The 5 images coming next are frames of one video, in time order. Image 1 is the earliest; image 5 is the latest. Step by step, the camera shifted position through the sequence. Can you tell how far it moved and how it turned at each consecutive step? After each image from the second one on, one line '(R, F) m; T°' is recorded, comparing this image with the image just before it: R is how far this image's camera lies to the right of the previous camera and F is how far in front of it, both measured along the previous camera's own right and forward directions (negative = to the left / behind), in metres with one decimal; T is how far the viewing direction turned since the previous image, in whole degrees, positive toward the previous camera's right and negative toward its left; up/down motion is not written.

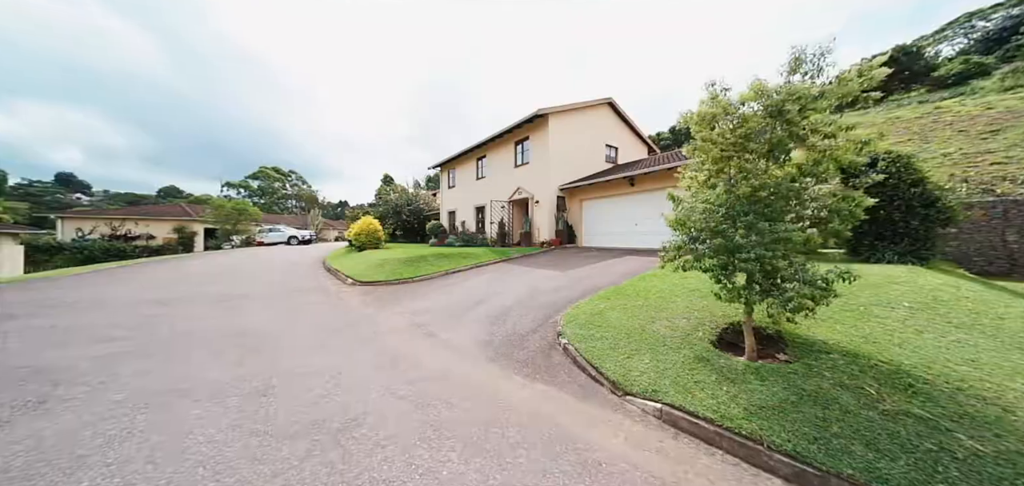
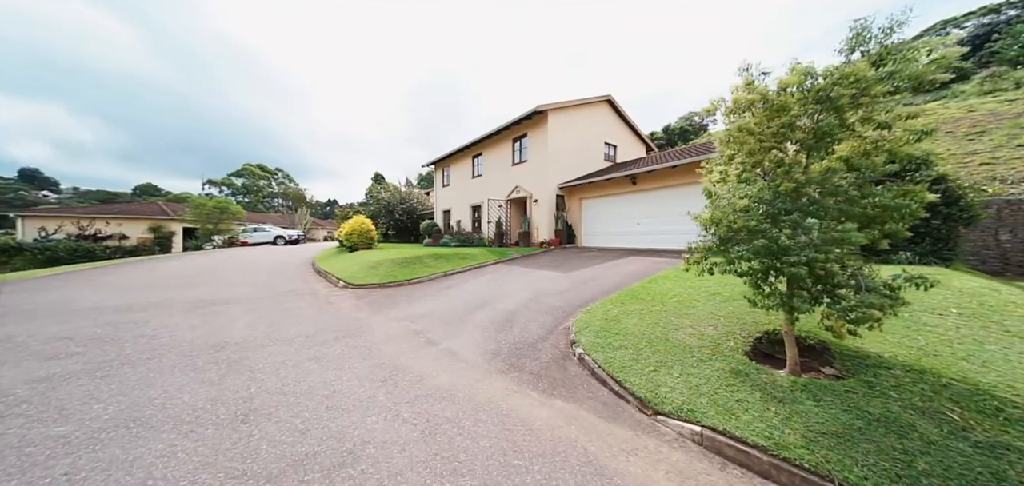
(-0.2, +0.3) m; +1°
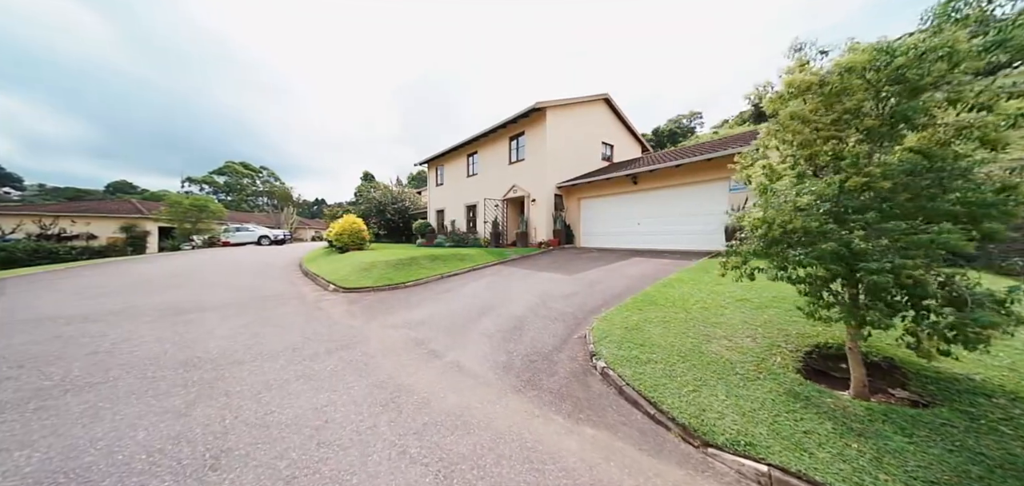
(-0.3, +0.4) m; +2°
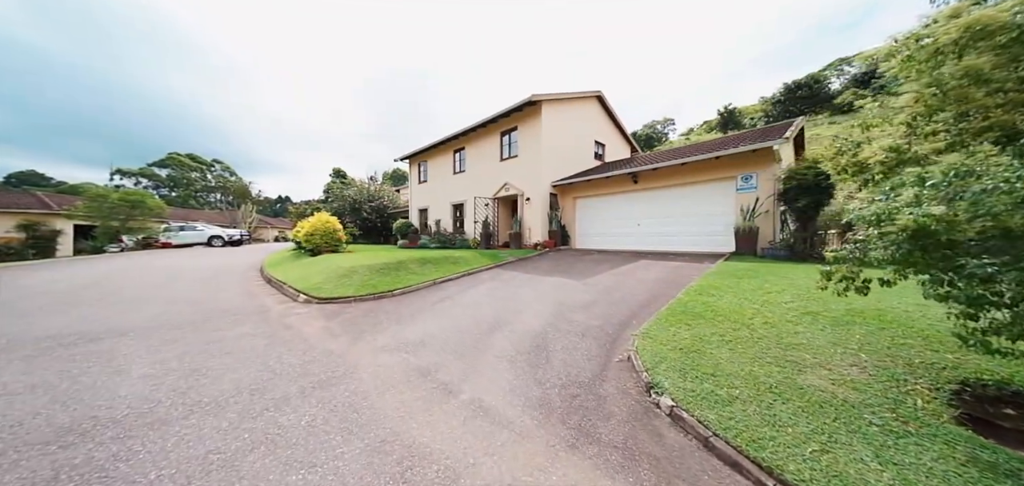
(-0.6, +0.9) m; +4°
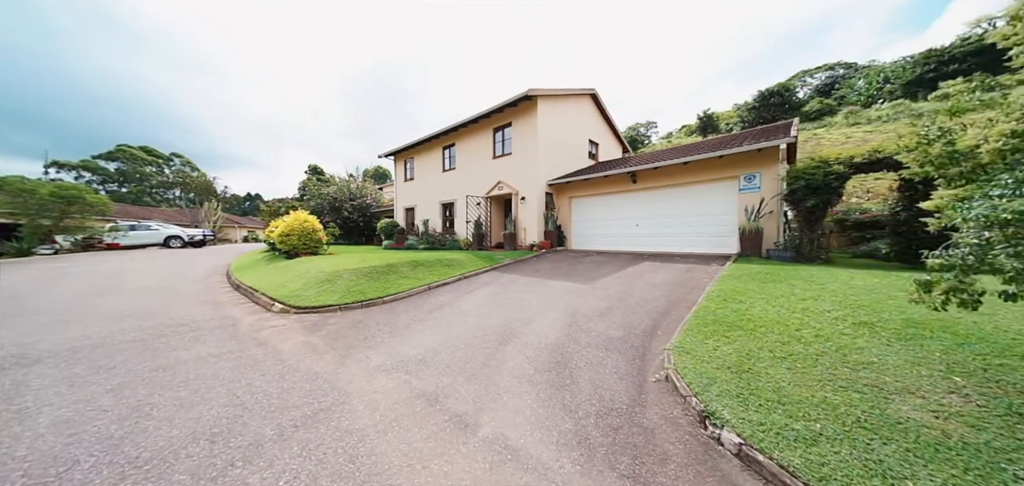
(-0.4, +0.6) m; +3°
